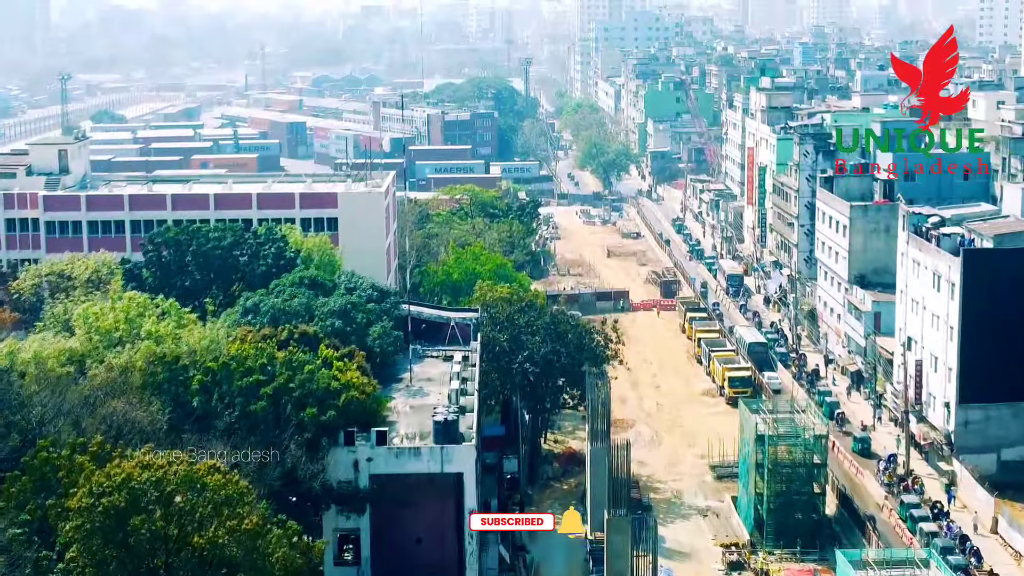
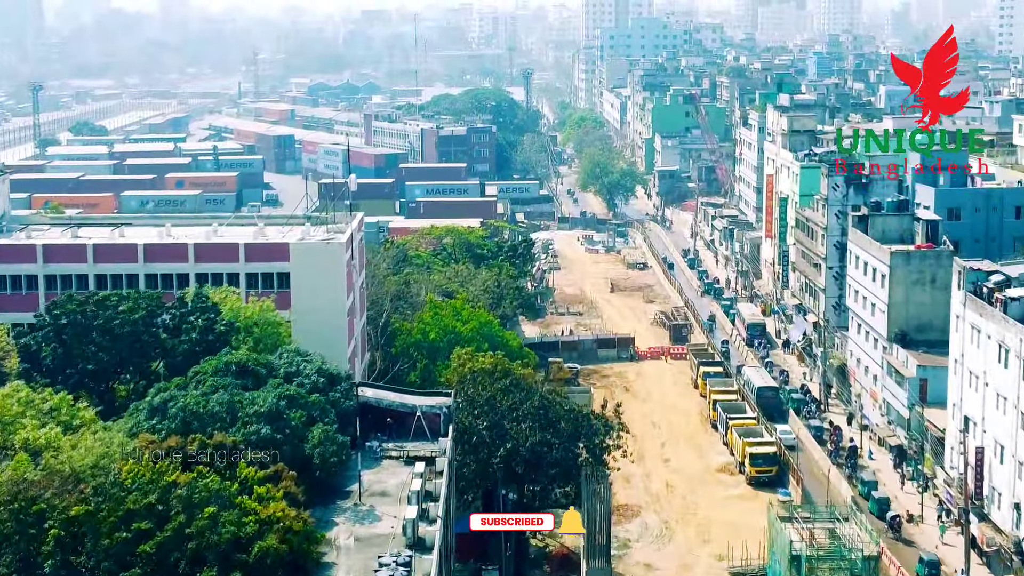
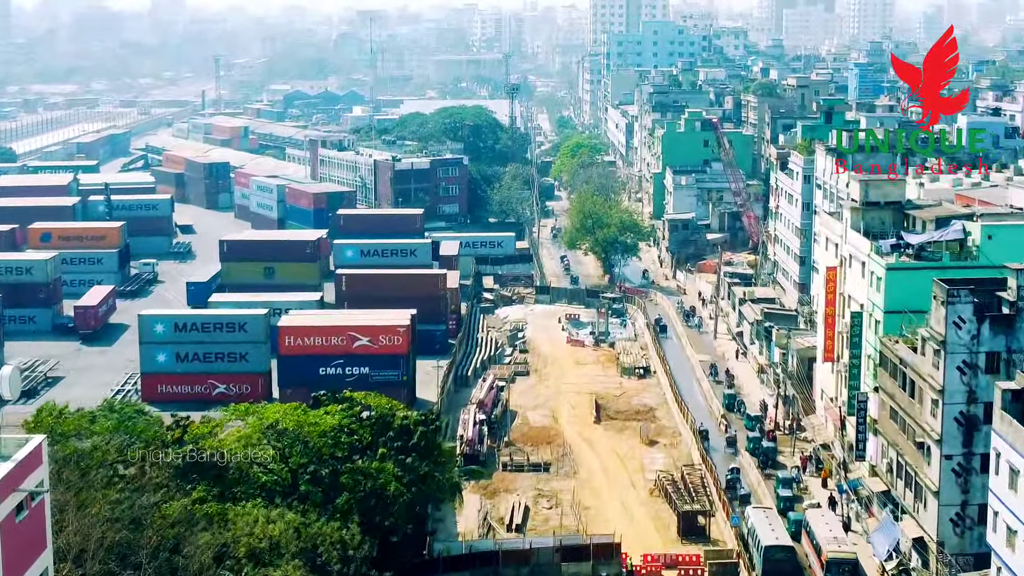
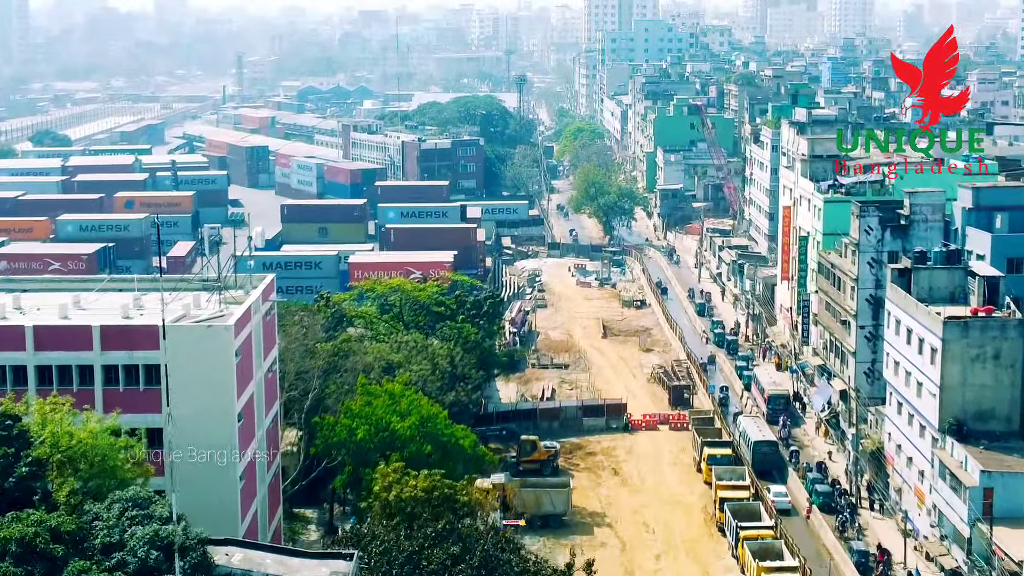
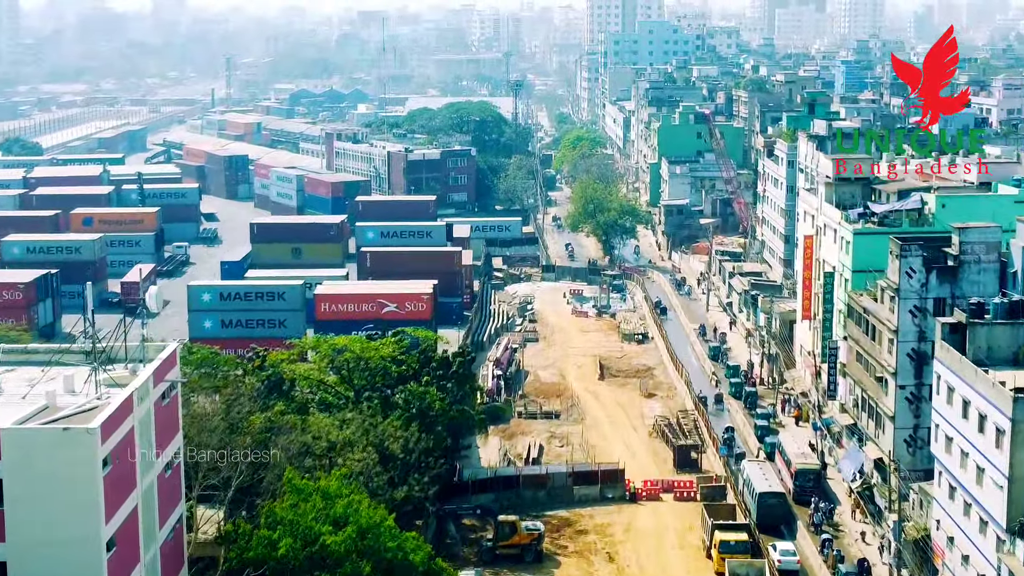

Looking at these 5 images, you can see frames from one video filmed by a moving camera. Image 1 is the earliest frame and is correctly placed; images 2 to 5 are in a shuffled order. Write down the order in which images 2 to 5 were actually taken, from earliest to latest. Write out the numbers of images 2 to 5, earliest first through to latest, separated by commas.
2, 4, 5, 3
